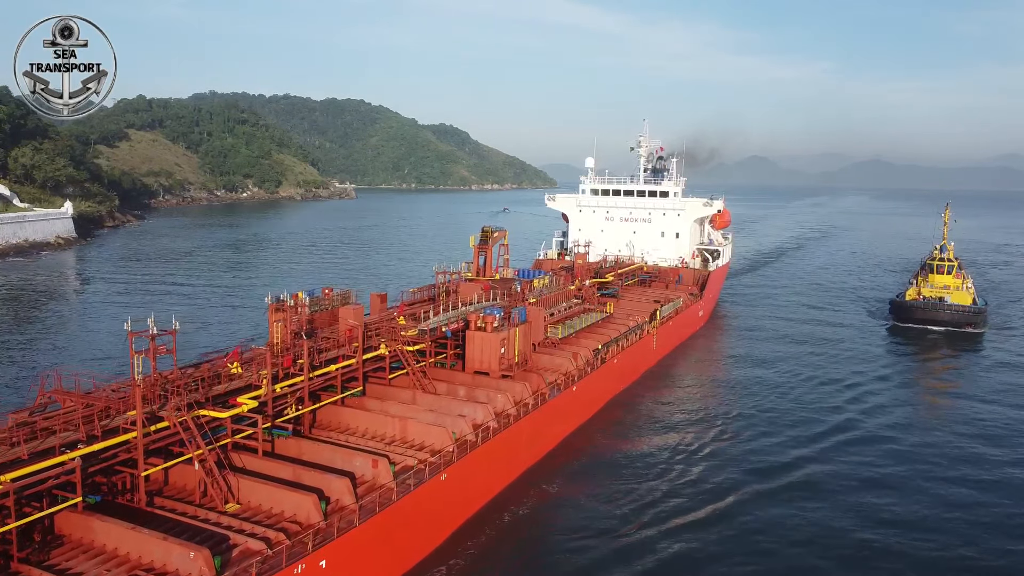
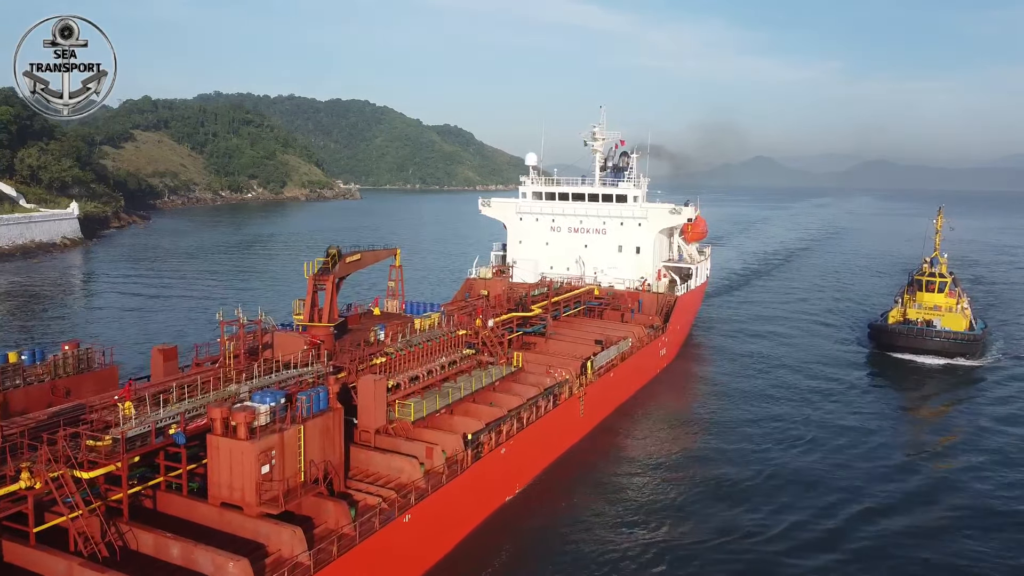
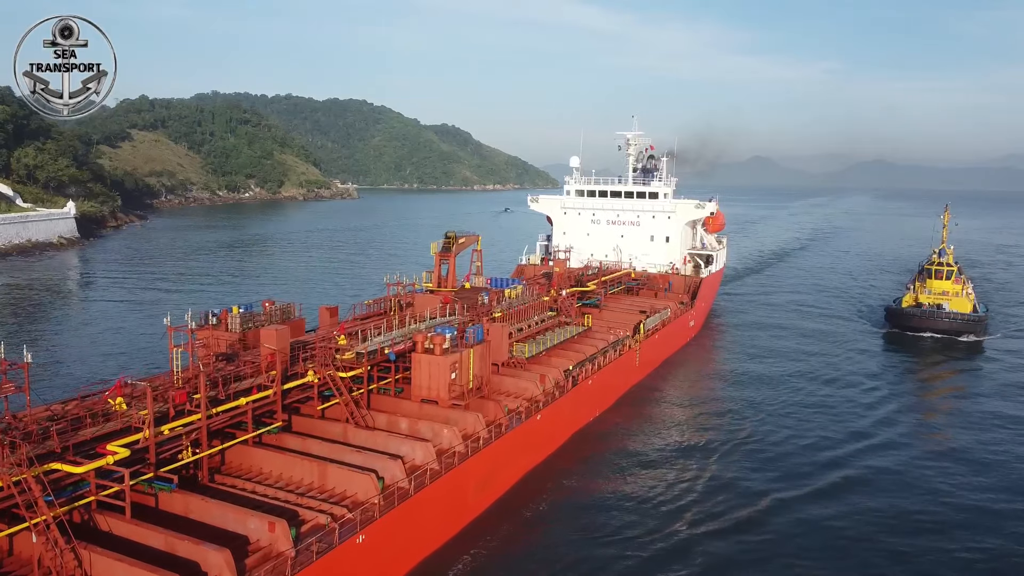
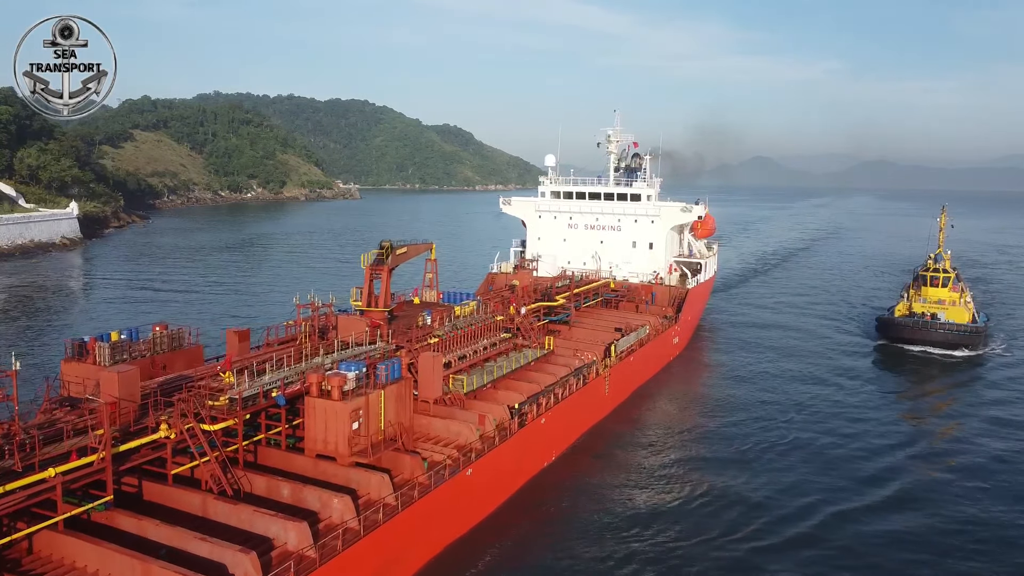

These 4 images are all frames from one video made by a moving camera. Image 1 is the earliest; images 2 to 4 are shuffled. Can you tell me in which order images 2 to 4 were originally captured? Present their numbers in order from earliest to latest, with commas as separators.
3, 4, 2
